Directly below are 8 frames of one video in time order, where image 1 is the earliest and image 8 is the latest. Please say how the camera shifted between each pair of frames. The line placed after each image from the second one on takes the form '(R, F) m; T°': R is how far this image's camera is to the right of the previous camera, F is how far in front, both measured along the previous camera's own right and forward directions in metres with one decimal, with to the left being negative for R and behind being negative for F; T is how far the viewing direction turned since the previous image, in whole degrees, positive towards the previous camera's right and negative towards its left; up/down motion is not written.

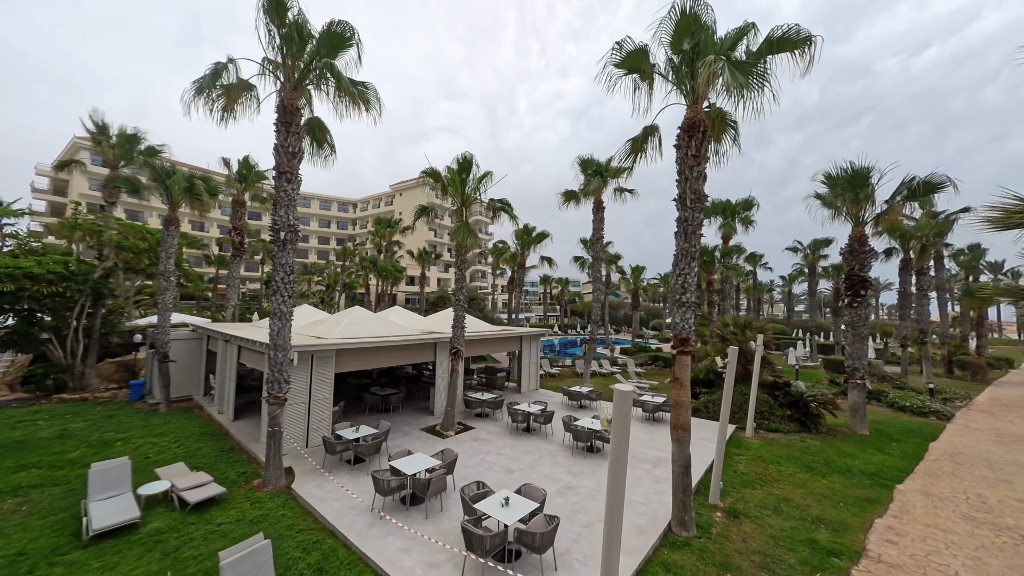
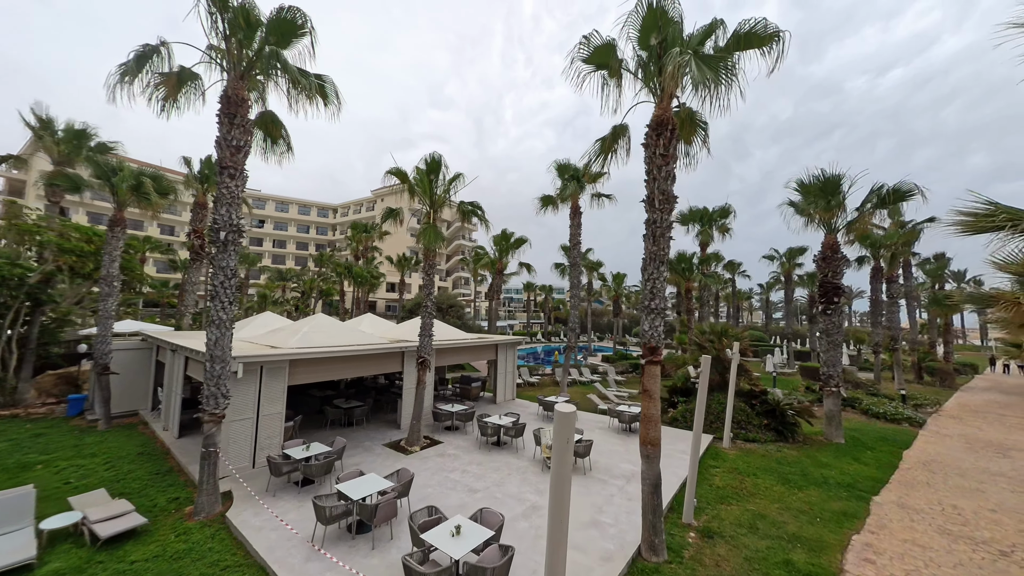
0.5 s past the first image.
(+0.4, +0.4) m; +2°
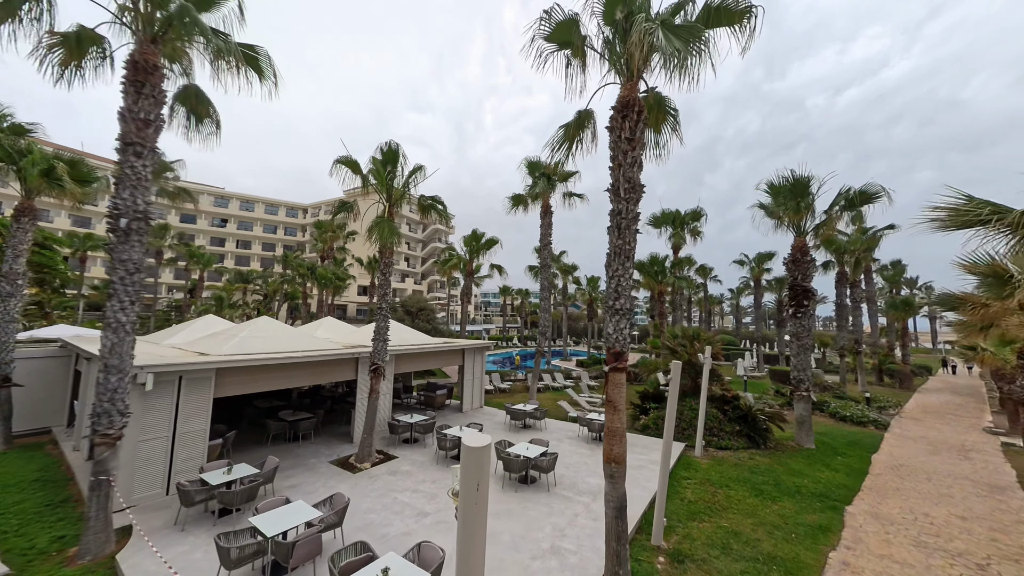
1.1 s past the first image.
(+0.4, +0.6) m; +3°
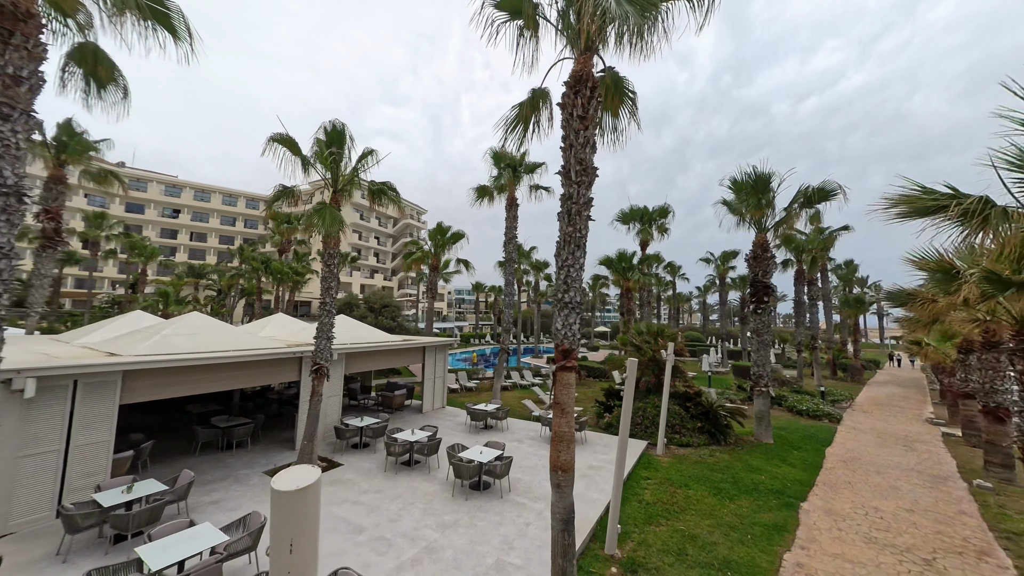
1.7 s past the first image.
(+0.5, +0.5) m; +4°
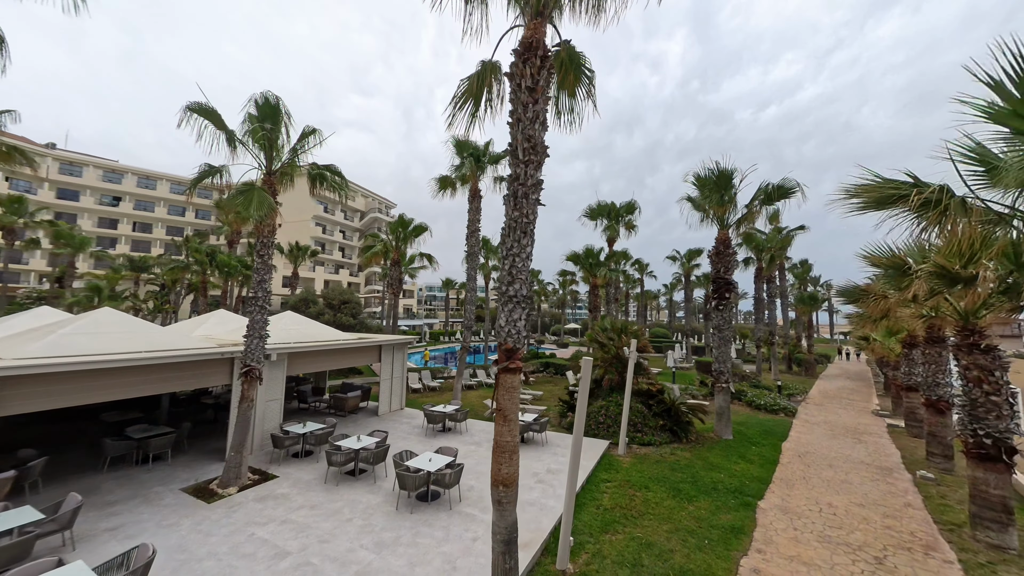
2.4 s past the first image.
(+0.4, +0.5) m; +4°
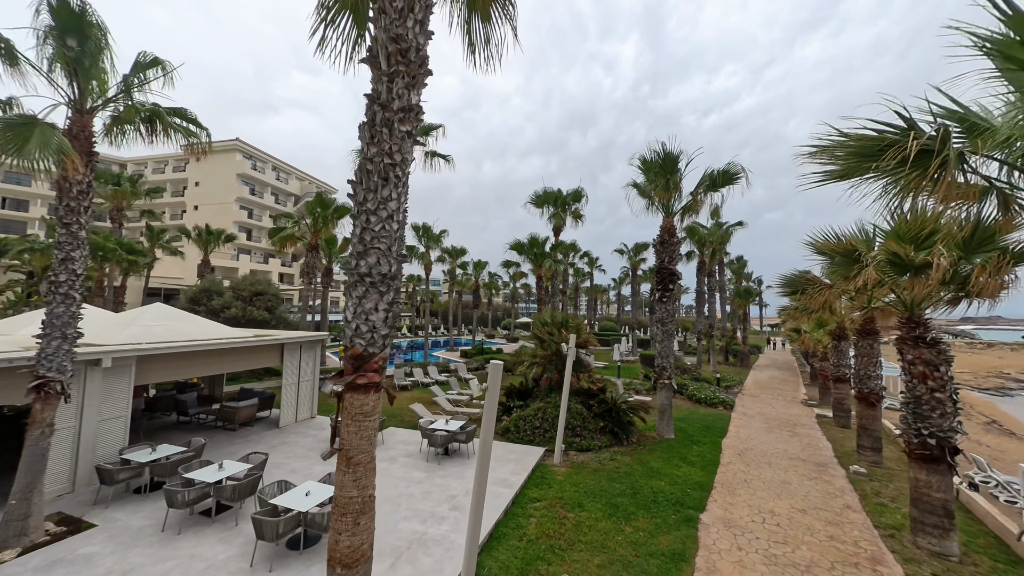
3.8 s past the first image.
(+0.7, +1.2) m; +7°
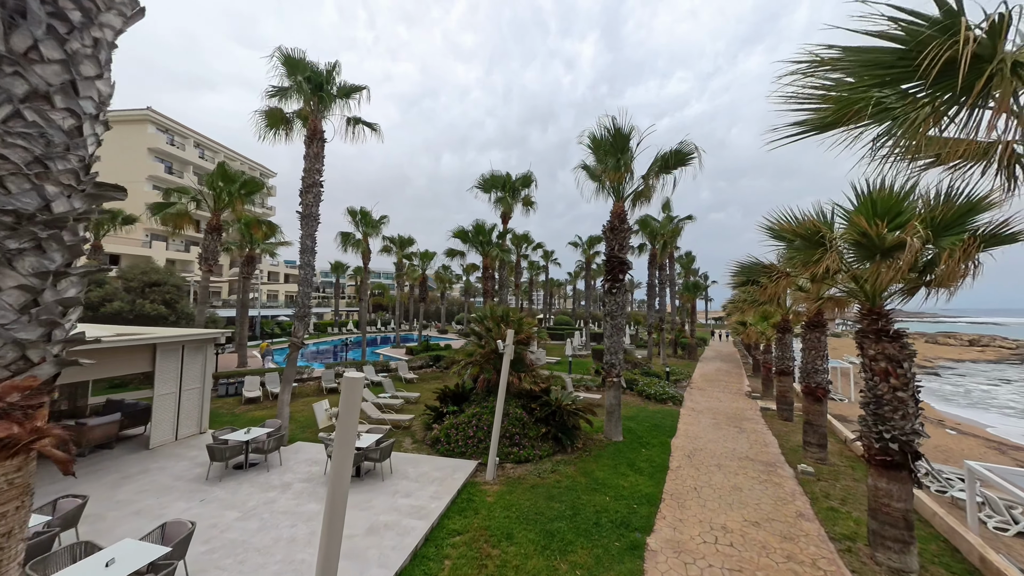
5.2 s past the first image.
(+0.6, +1.2) m; +6°
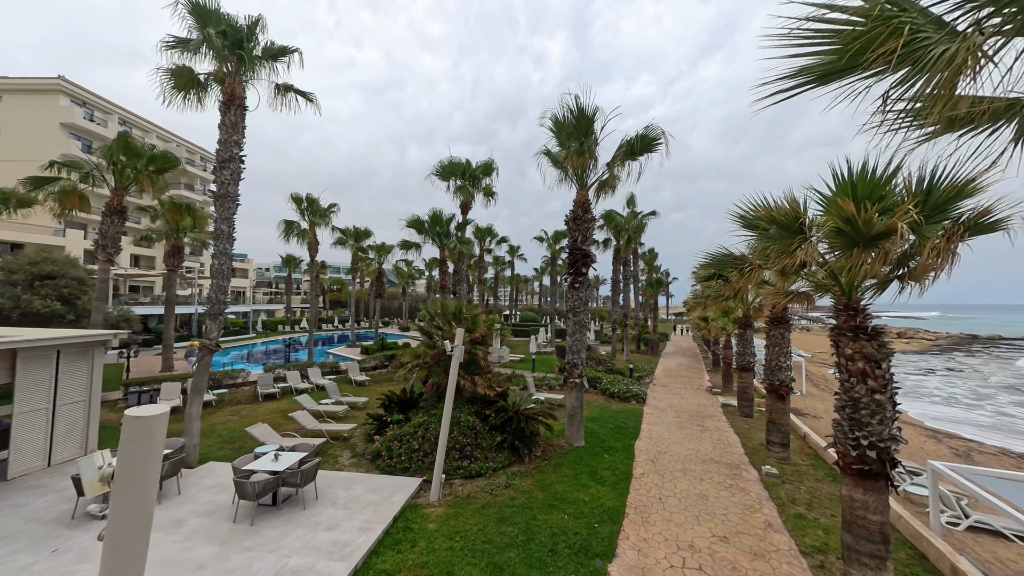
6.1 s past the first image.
(+0.3, +0.8) m; +5°
